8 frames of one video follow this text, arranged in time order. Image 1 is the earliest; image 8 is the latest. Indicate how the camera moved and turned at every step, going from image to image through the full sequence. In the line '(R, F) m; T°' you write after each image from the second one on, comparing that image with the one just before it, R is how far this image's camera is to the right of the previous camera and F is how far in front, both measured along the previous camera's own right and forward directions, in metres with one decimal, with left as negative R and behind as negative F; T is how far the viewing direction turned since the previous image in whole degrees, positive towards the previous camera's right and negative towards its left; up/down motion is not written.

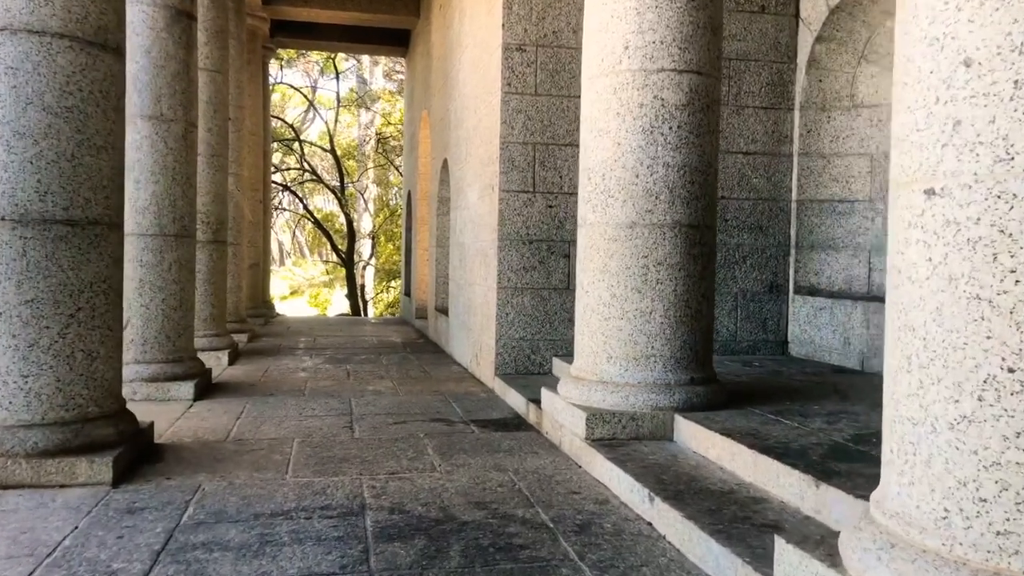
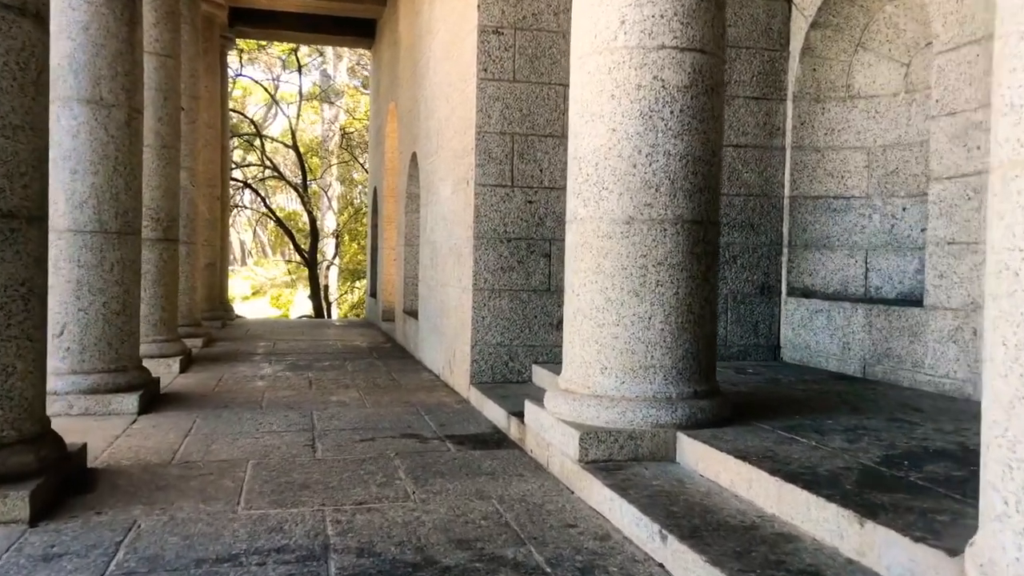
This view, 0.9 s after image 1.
(-0.1, +0.4) m; +2°
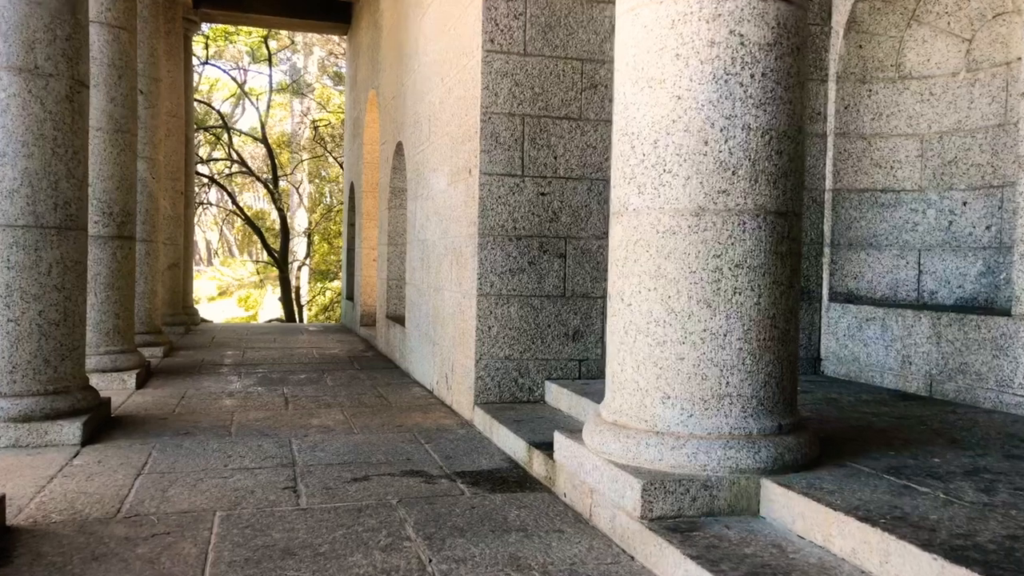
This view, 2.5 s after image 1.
(-0.2, +0.8) m; +2°
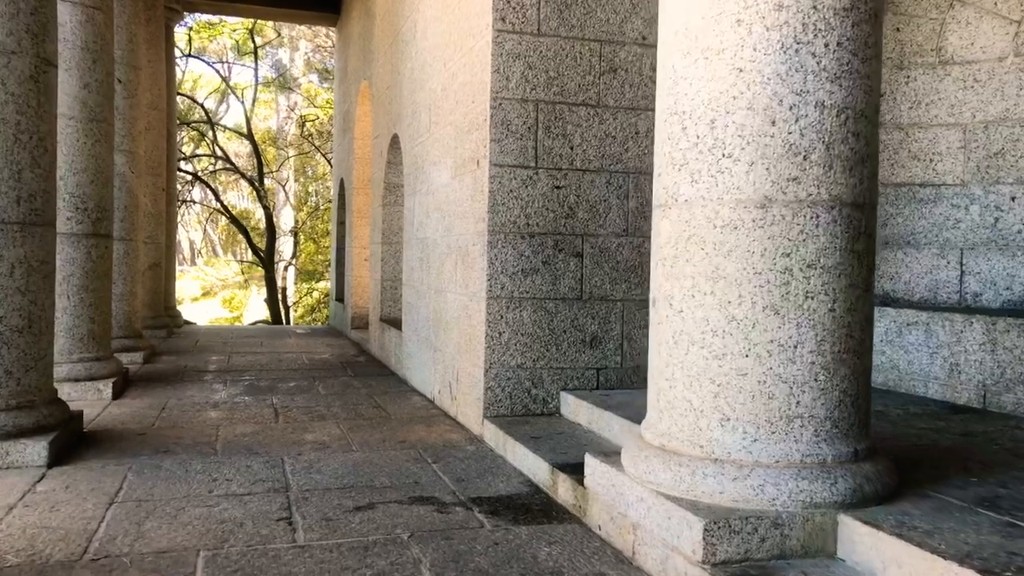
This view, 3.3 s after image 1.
(-0.1, +0.4) m; +1°
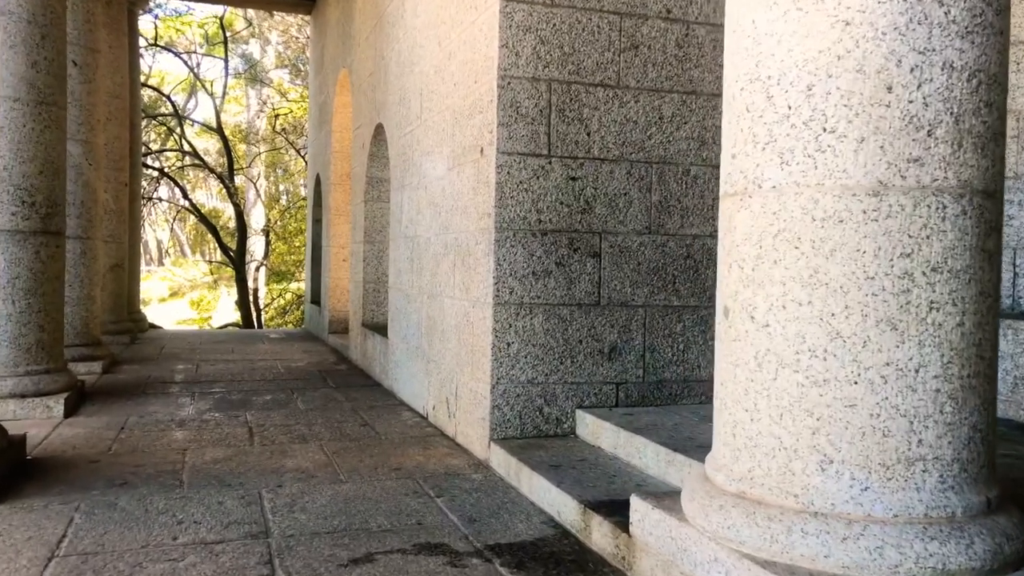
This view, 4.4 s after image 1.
(-0.2, +0.5) m; +2°
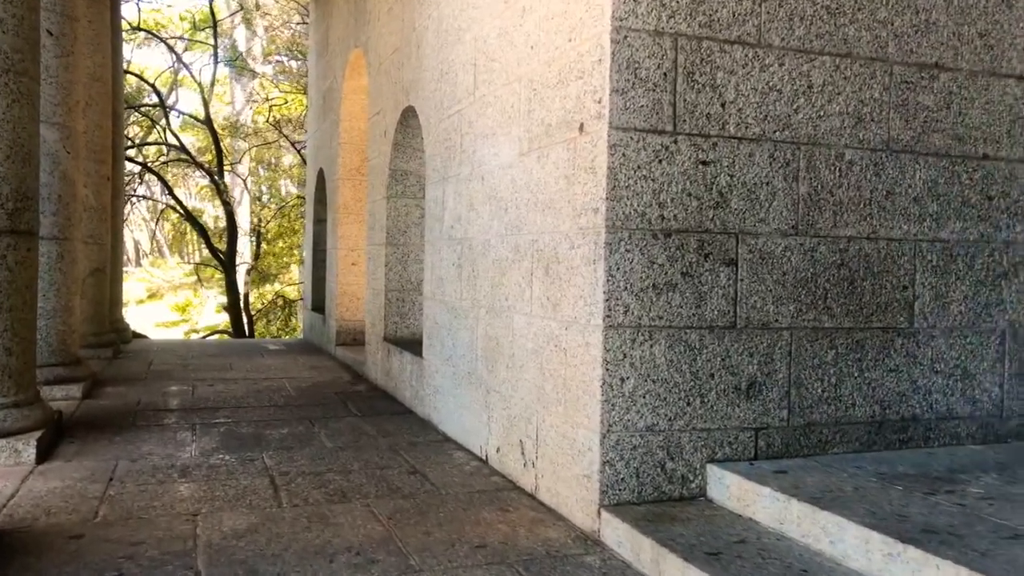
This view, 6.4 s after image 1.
(-0.5, +0.9) m; +1°
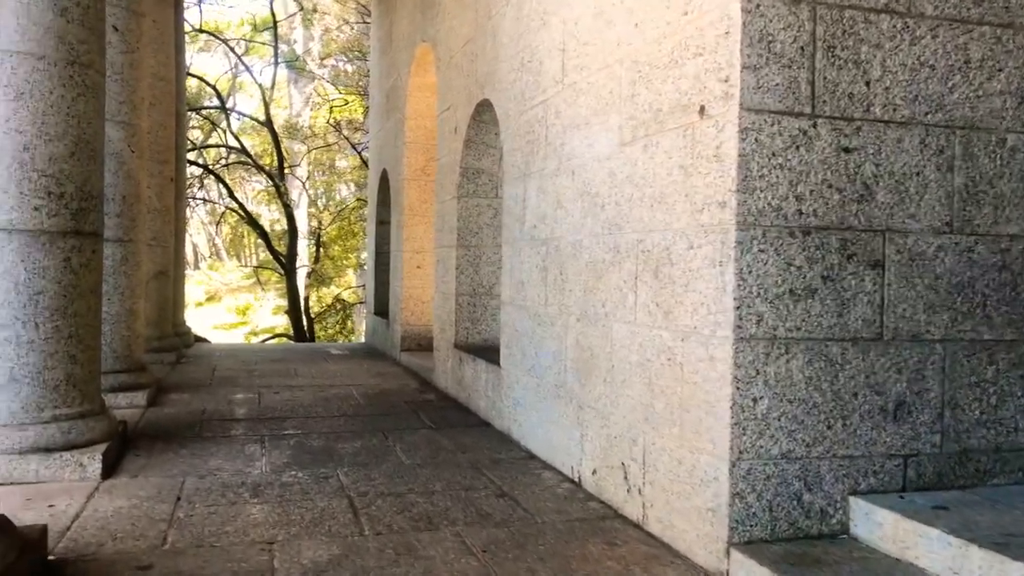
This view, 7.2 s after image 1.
(-0.2, +0.4) m; -3°
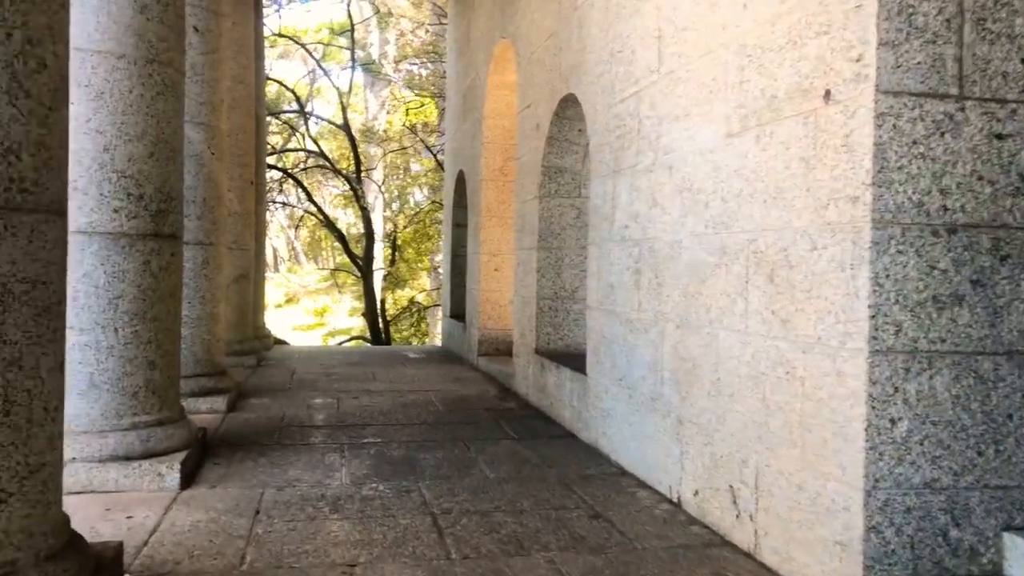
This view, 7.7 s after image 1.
(-0.1, +0.2) m; -5°
